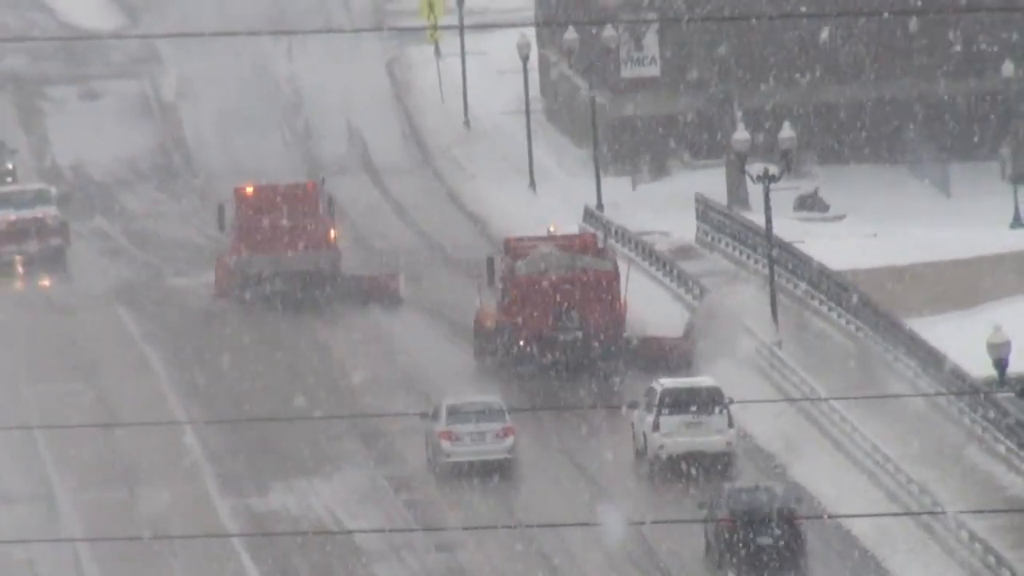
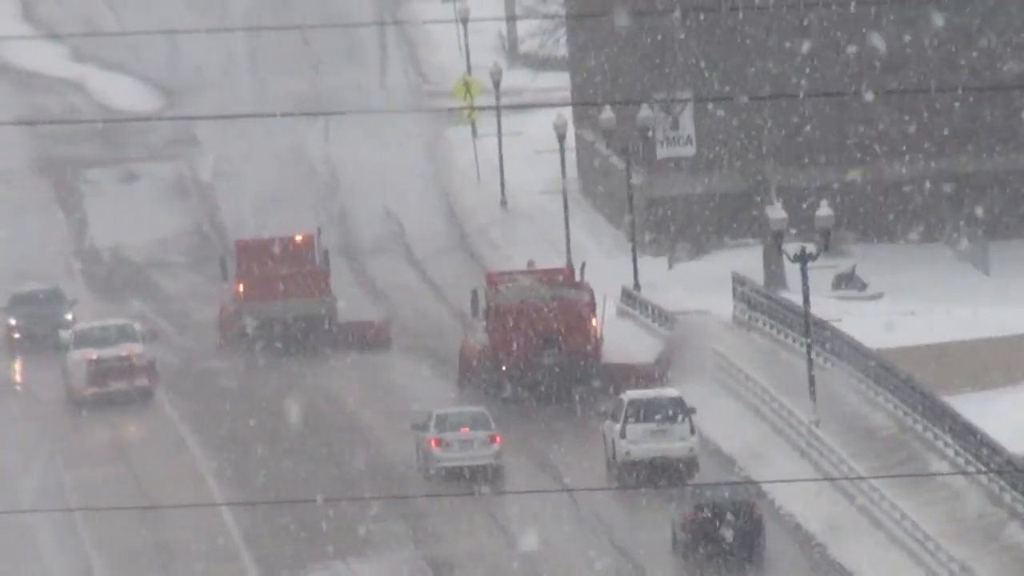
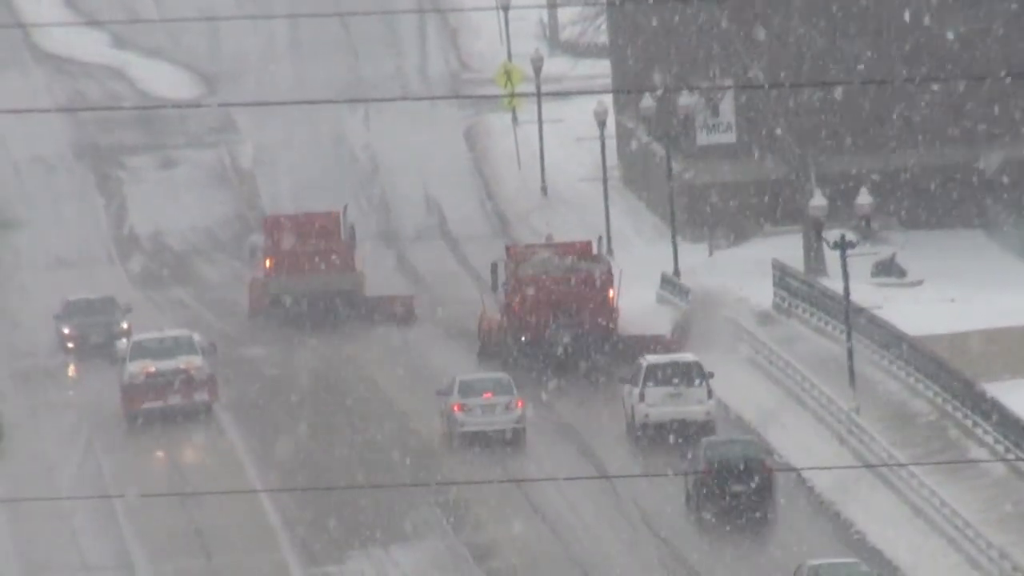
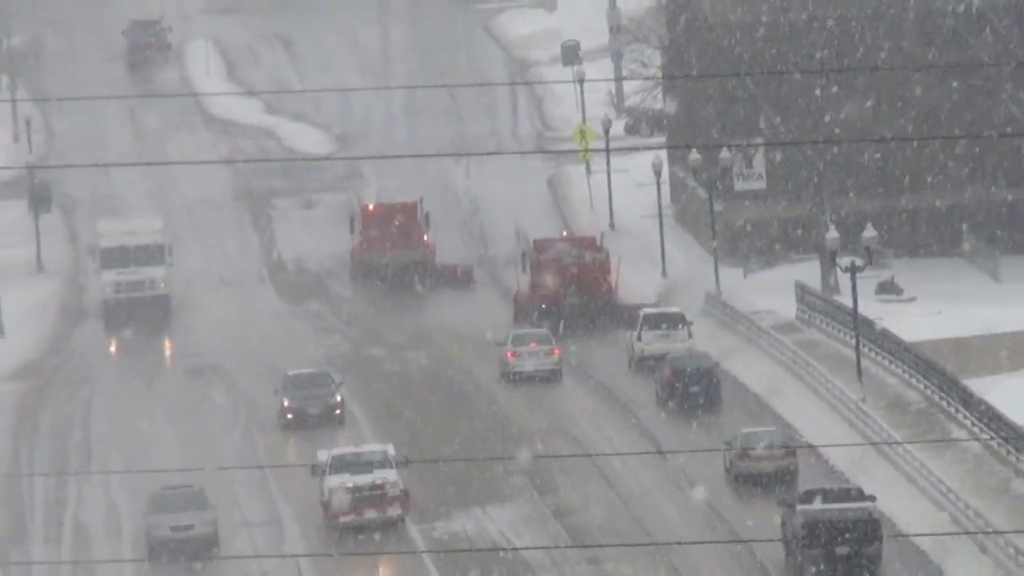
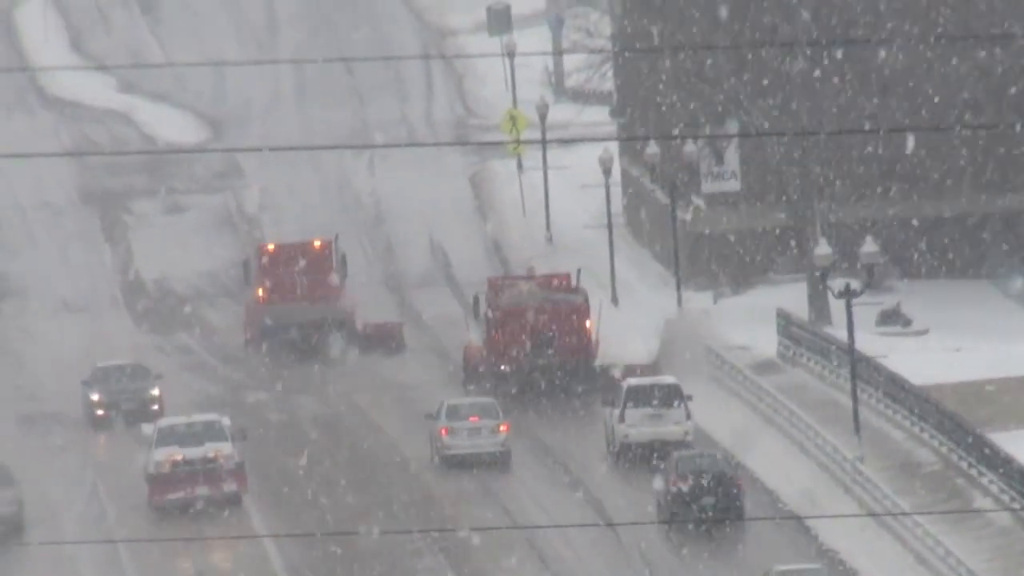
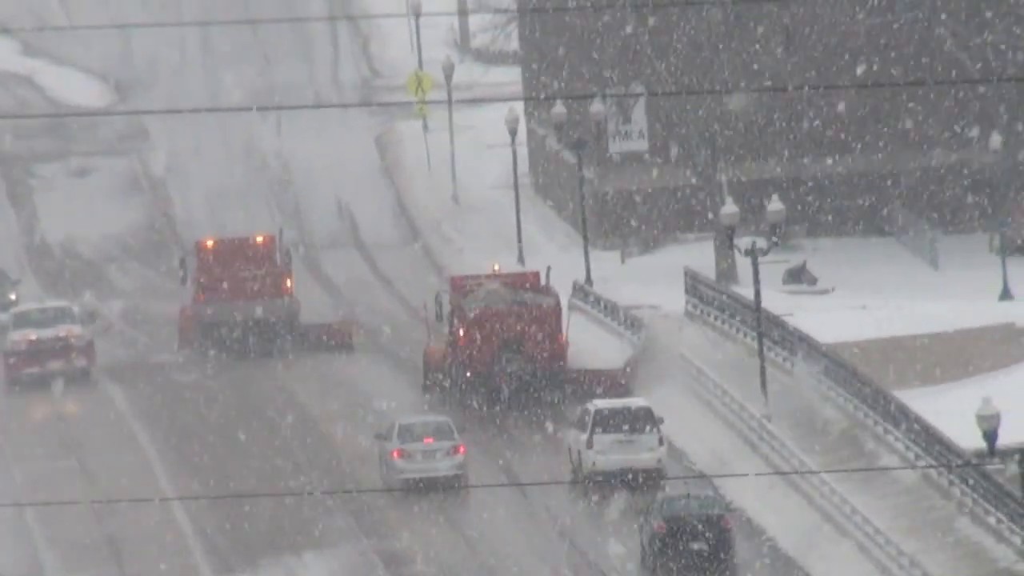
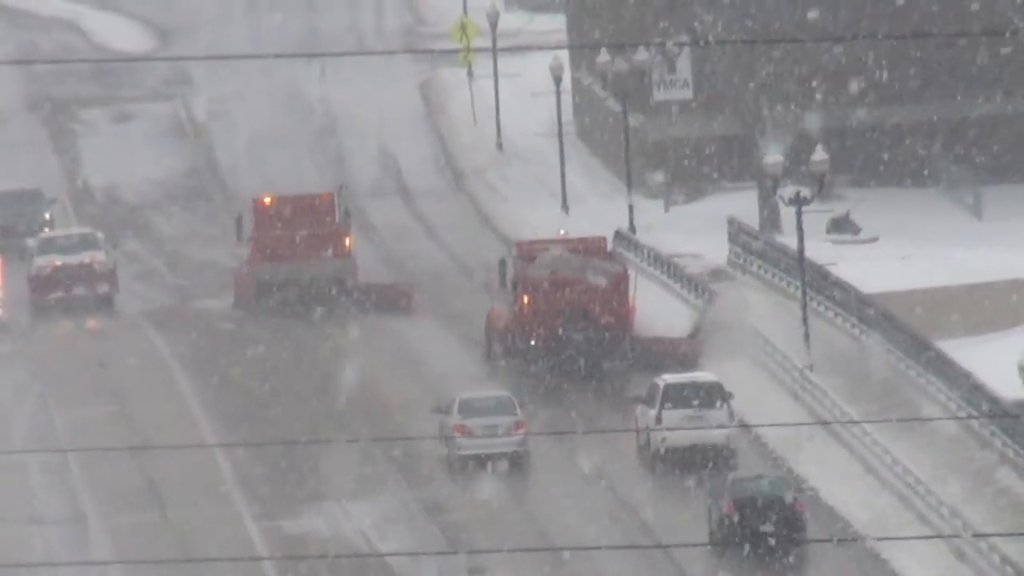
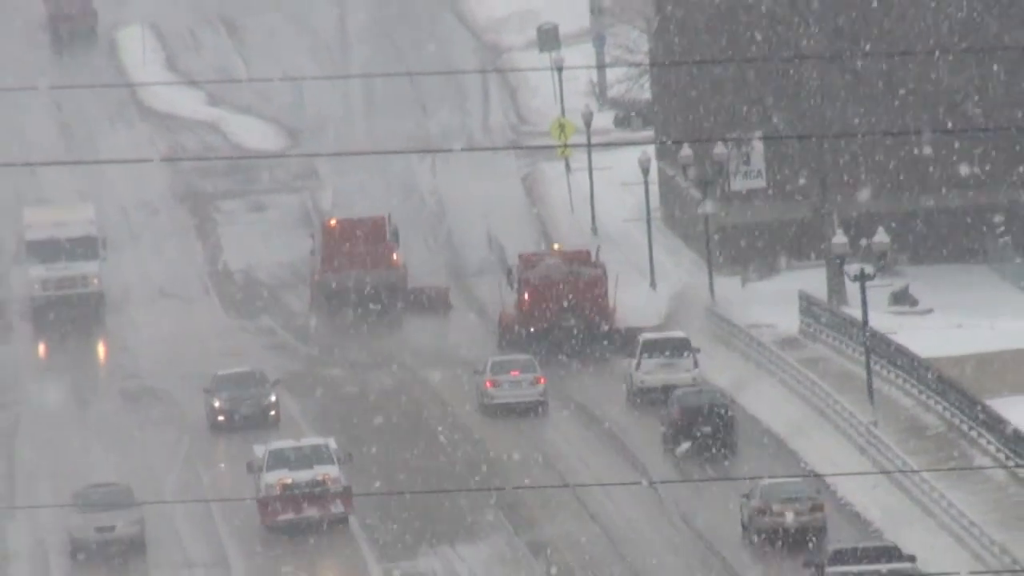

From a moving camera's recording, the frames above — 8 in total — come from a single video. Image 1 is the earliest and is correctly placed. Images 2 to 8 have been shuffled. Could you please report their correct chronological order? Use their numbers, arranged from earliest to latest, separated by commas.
7, 6, 2, 3, 5, 8, 4
